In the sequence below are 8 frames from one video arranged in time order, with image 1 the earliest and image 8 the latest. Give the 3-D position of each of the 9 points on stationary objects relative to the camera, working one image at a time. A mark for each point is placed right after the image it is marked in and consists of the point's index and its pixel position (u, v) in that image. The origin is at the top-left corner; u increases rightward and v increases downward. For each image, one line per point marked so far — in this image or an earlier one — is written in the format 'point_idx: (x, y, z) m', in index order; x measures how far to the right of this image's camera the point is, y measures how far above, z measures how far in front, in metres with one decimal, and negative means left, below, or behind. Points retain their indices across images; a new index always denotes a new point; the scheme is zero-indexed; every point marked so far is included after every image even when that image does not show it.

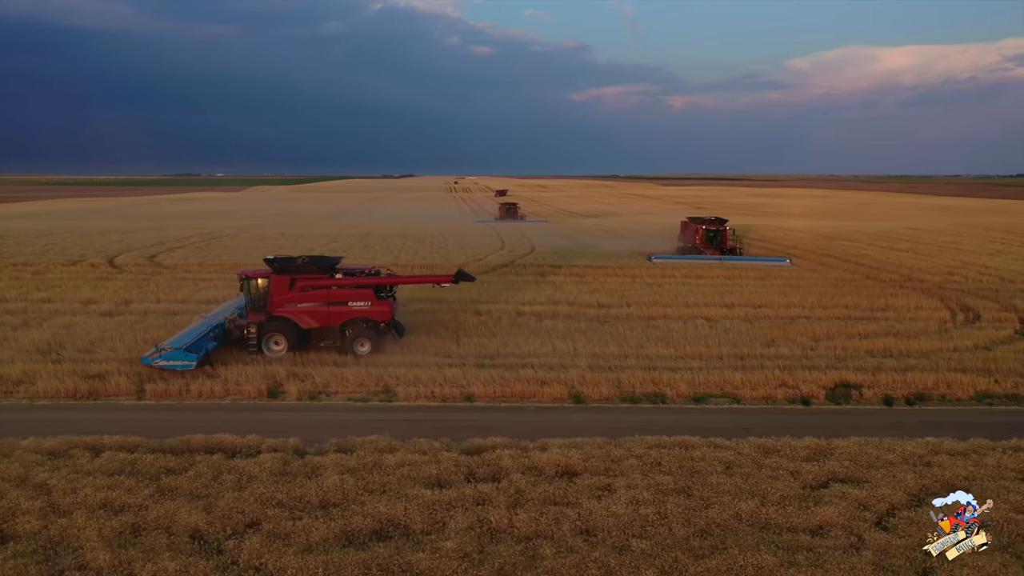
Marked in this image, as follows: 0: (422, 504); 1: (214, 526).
0: (-0.8, -2.0, +7.7) m
1: (-2.6, -2.1, +7.2) m
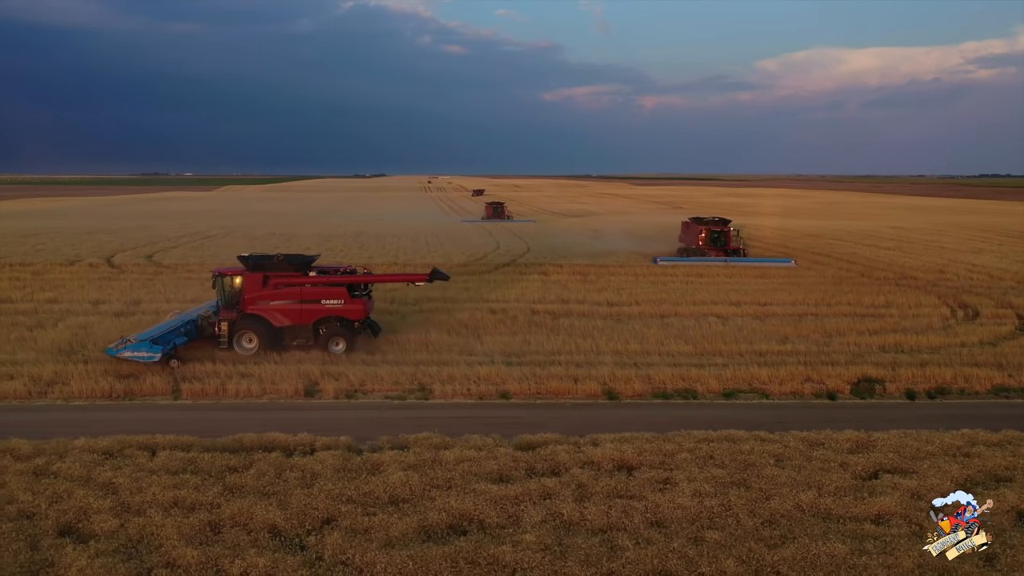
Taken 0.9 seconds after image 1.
0: (-0.2, -2.0, +7.8) m
1: (-1.9, -2.1, +7.2) m
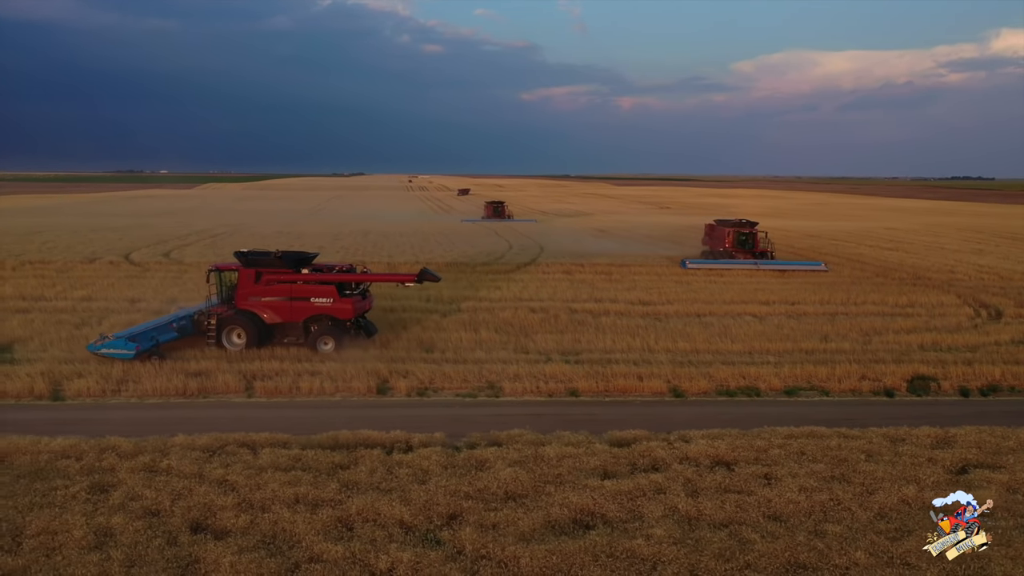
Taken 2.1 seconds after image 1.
0: (+0.9, -2.0, +7.9) m
1: (-0.8, -2.0, +7.3) m
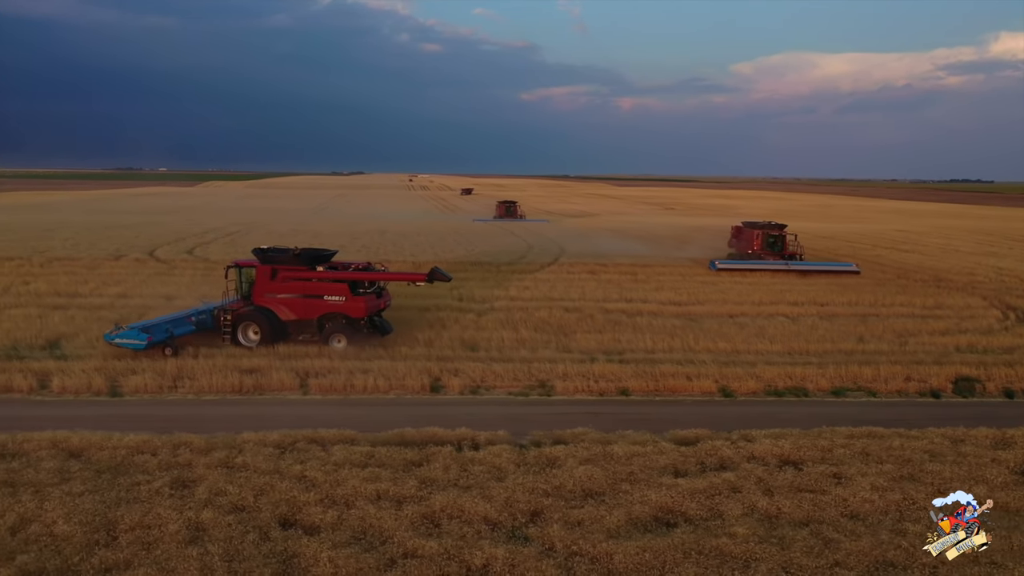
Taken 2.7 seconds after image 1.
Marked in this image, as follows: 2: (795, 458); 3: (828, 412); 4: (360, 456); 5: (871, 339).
0: (+1.7, -2.0, +8.0) m
1: (-0.1, -2.0, +7.3) m
2: (+3.1, -1.9, +9.0) m
3: (+4.3, -1.7, +11.2) m
4: (-1.6, -1.7, +8.6) m
5: (+7.0, -1.0, +16.2) m
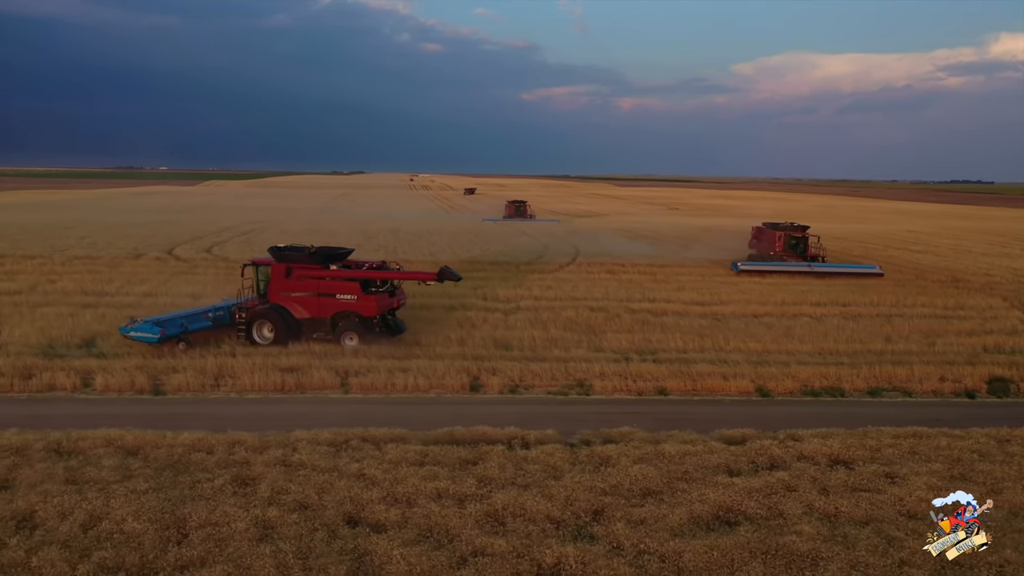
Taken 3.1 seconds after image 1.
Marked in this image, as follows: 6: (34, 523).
0: (+2.2, -2.0, +8.0) m
1: (+0.5, -2.0, +7.4) m
2: (+3.6, -1.9, +9.0) m
3: (+4.8, -1.7, +11.3) m
4: (-1.0, -1.7, +8.6) m
5: (+7.6, -1.0, +16.2) m
6: (-3.9, -1.9, +6.8) m
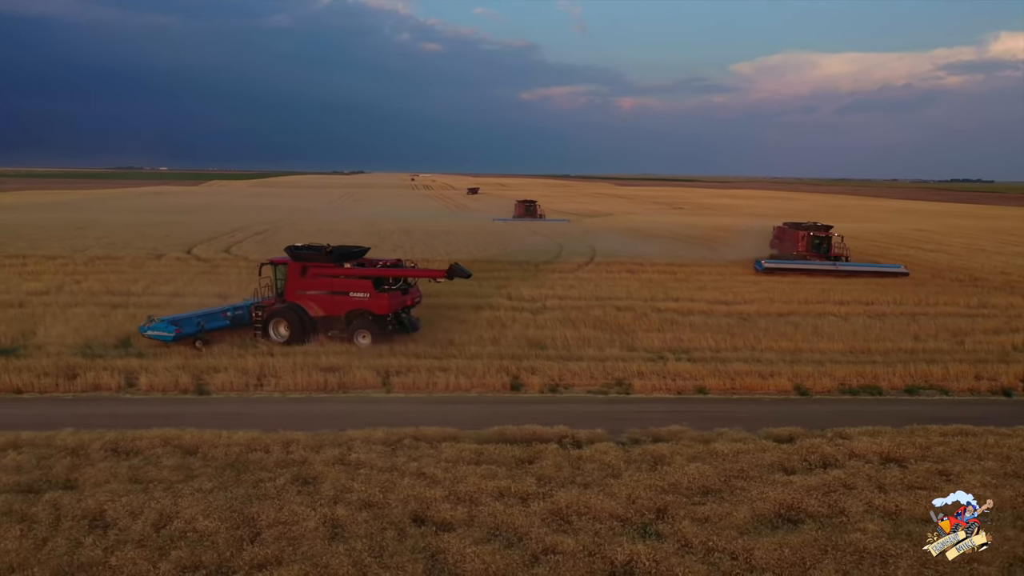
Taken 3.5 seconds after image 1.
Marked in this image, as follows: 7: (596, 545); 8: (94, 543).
0: (+2.8, -2.0, +8.0) m
1: (+1.1, -2.0, +7.4) m
2: (+4.2, -1.8, +9.1) m
3: (+5.4, -1.7, +11.3) m
4: (-0.4, -1.7, +8.6) m
5: (+8.1, -1.0, +16.3) m
6: (-3.3, -1.9, +6.8) m
7: (+0.7, -2.1, +6.8) m
8: (-3.2, -2.0, +6.4) m
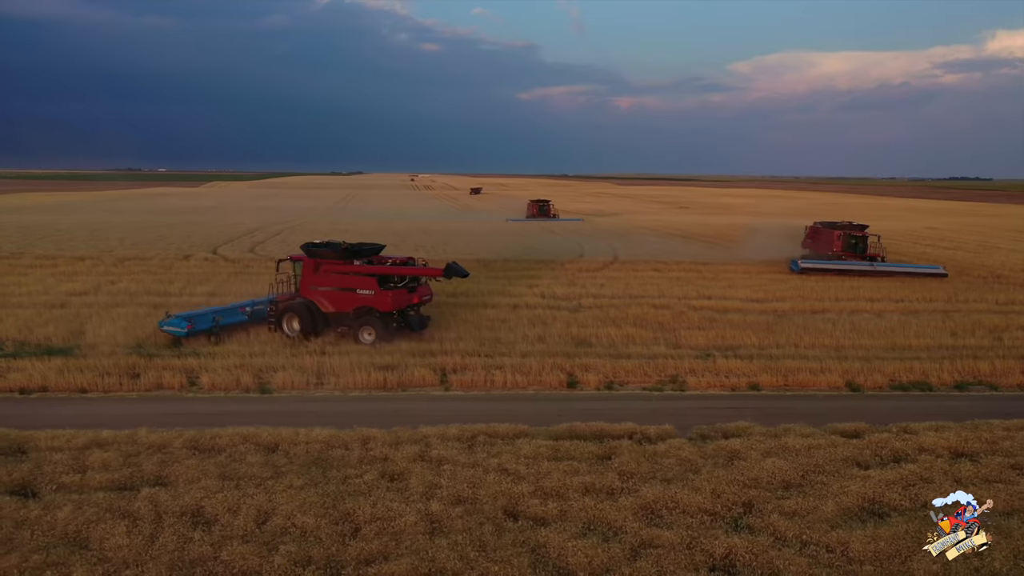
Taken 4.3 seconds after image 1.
0: (+3.6, -1.9, +8.1) m
1: (+1.9, -2.0, +7.5) m
2: (+5.0, -1.8, +9.1) m
3: (+6.2, -1.6, +11.4) m
4: (+0.4, -1.7, +8.7) m
5: (+8.9, -0.9, +16.3) m
6: (-2.5, -1.9, +6.9) m
7: (+1.5, -2.1, +6.9) m
8: (-2.4, -2.0, +6.5) m
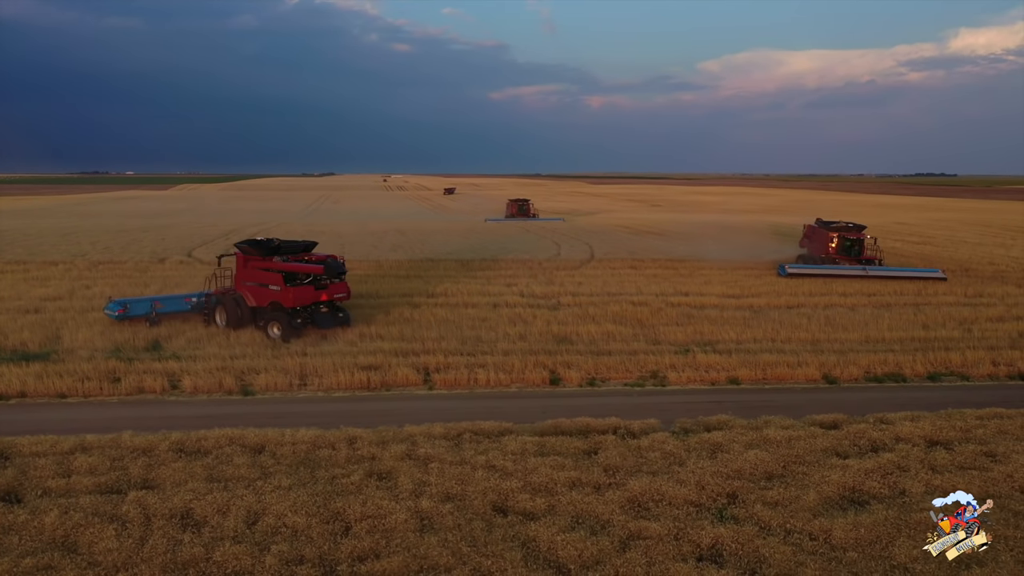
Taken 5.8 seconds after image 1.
0: (+3.5, -1.8, +8.3) m
1: (+1.8, -1.9, +7.6) m
2: (+4.8, -1.7, +9.4) m
3: (+6.0, -1.5, +11.6) m
4: (+0.2, -1.7, +8.8) m
5: (+8.5, -0.8, +16.7) m
6: (-2.6, -1.9, +6.9) m
7: (+1.4, -2.0, +7.0) m
8: (-2.5, -2.0, +6.5) m
